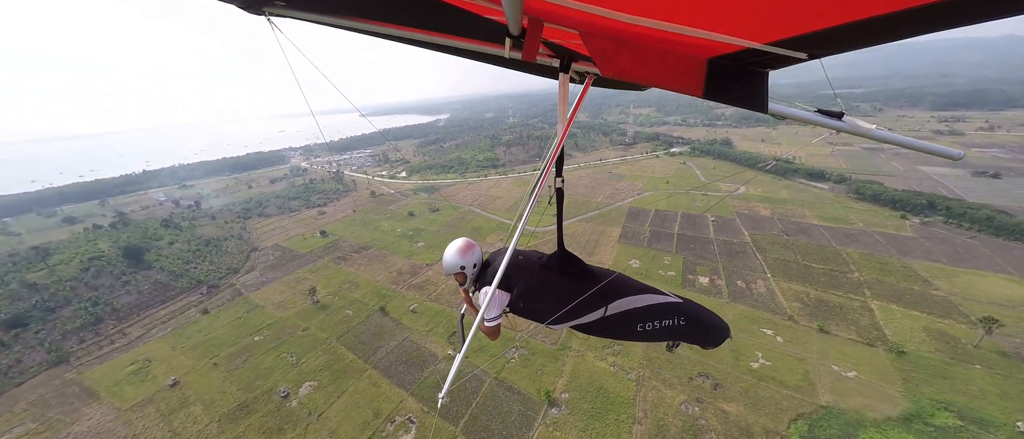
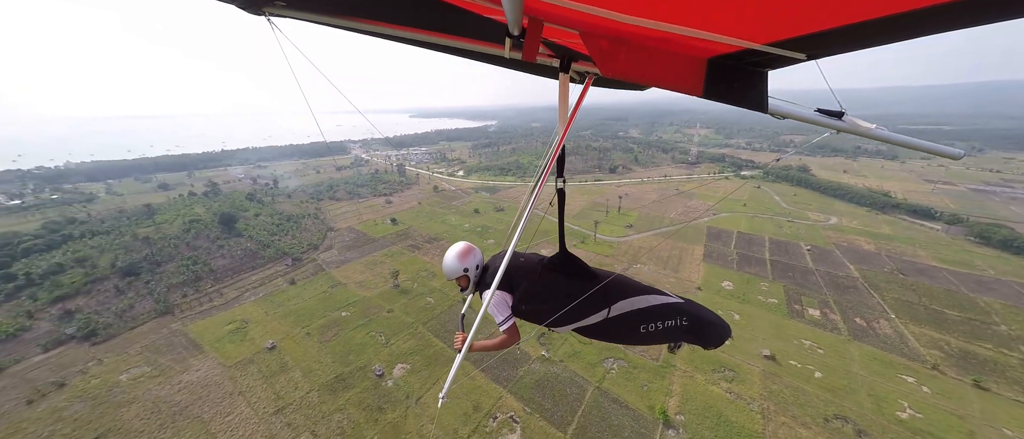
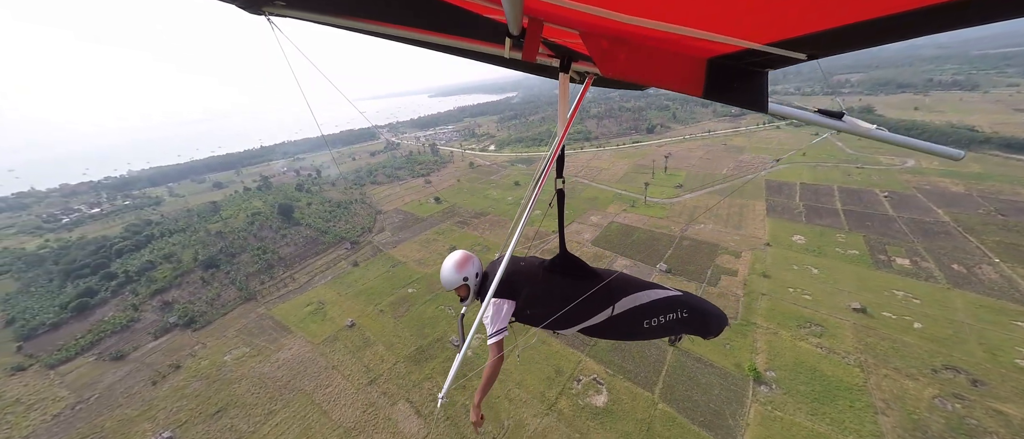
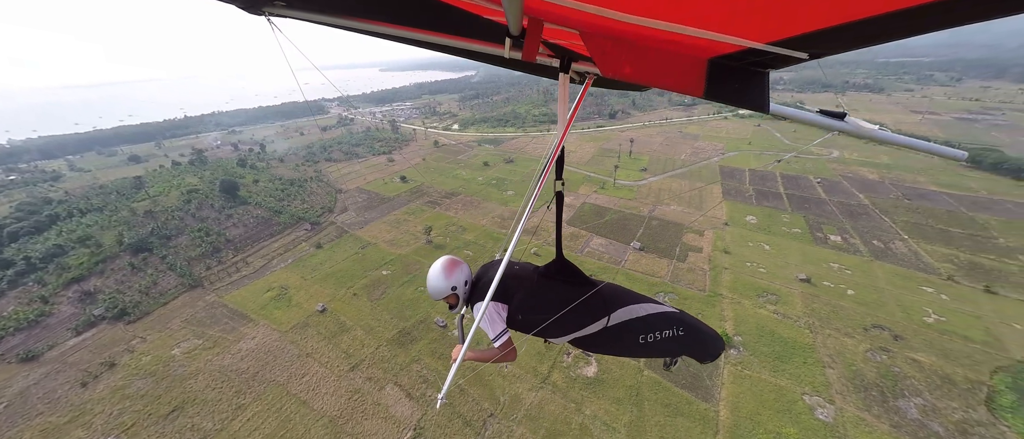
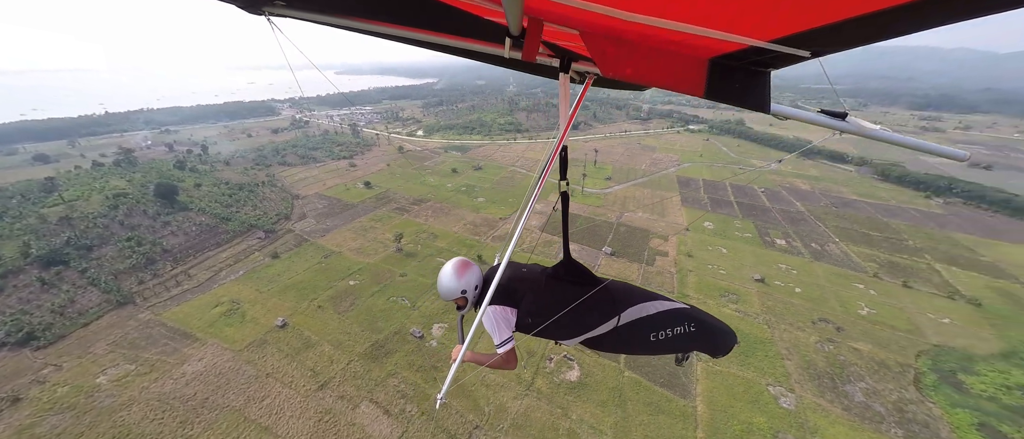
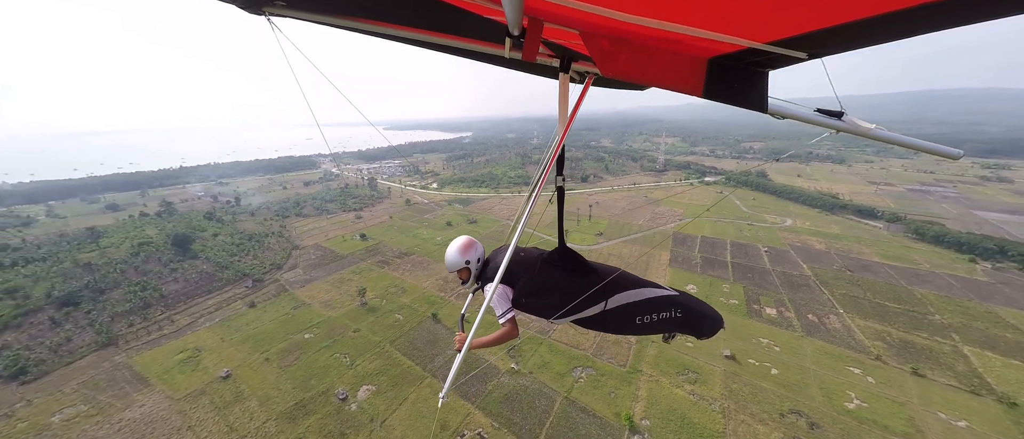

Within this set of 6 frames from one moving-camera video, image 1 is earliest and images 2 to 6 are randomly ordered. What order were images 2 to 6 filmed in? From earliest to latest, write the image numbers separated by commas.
6, 2, 3, 4, 5
